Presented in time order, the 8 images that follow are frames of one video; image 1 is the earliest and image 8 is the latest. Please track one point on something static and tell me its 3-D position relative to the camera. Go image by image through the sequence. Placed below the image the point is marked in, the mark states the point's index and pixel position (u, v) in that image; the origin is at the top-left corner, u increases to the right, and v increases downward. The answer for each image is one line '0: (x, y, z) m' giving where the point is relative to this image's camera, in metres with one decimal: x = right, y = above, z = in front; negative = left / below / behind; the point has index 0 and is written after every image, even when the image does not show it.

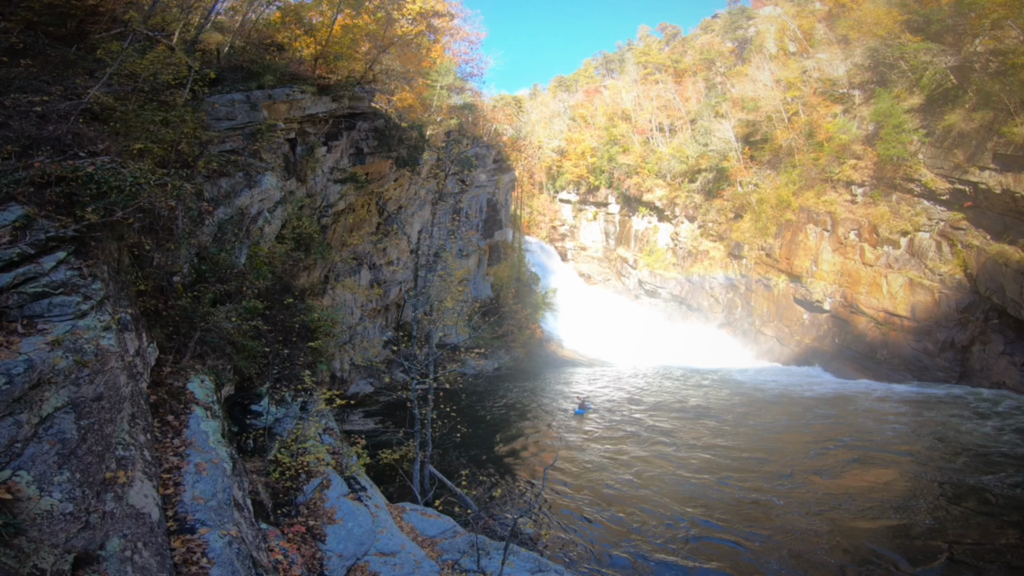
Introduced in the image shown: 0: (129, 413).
0: (-7.1, -2.4, +6.9) m
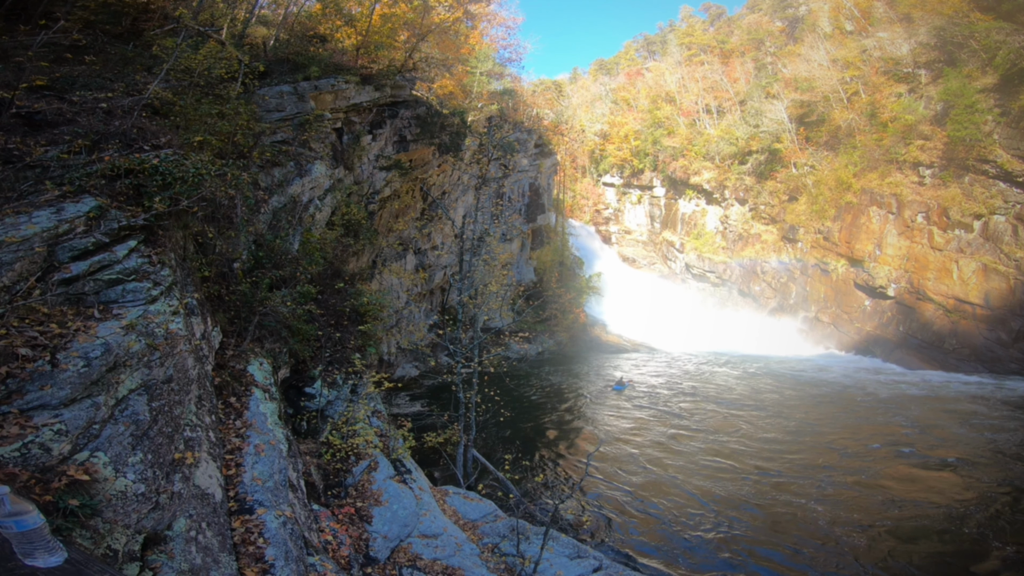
0: (-5.9, -2.1, +7.2) m
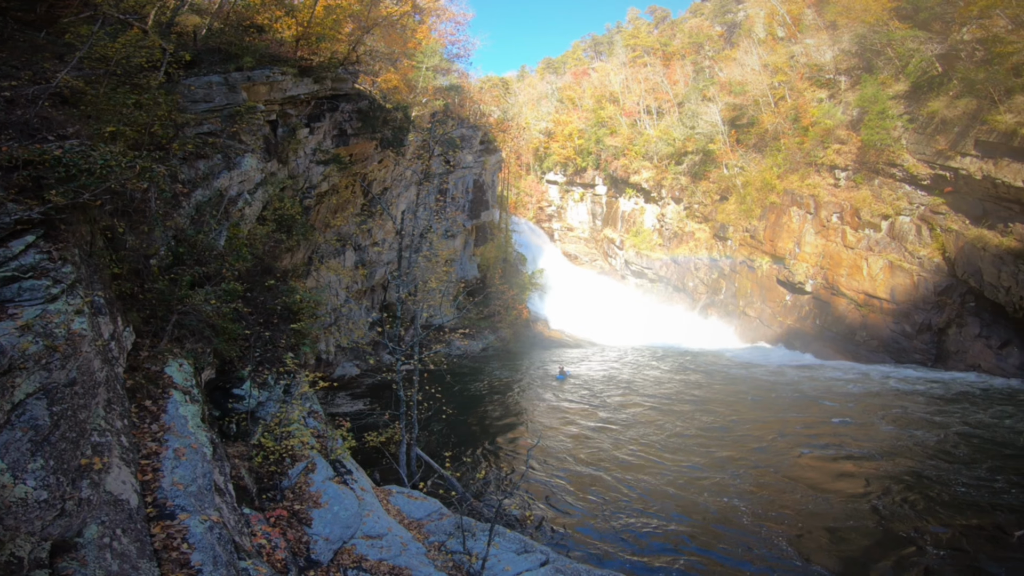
0: (-7.6, -2.0, +6.9) m
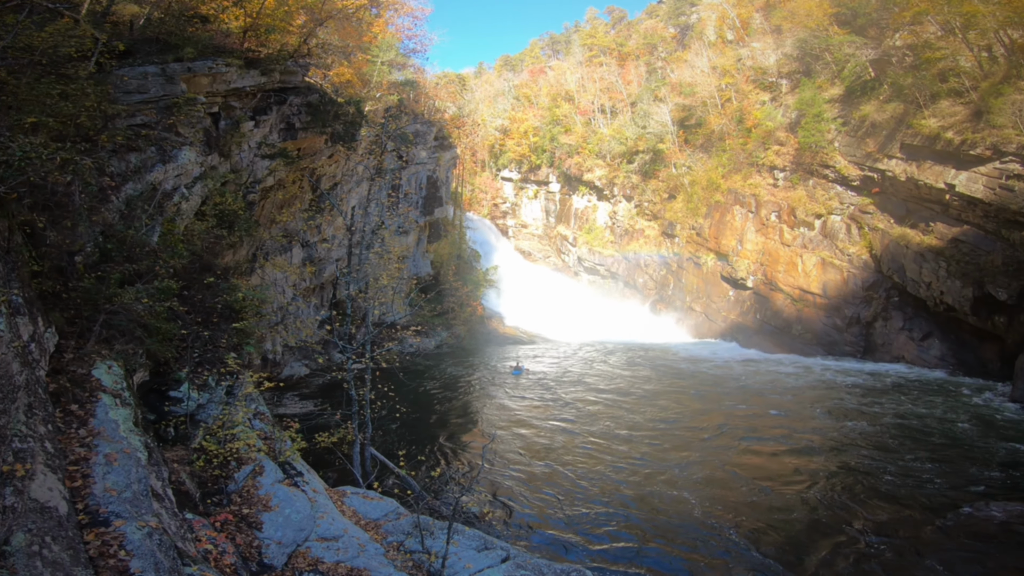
0: (-8.8, -2.0, +6.5) m
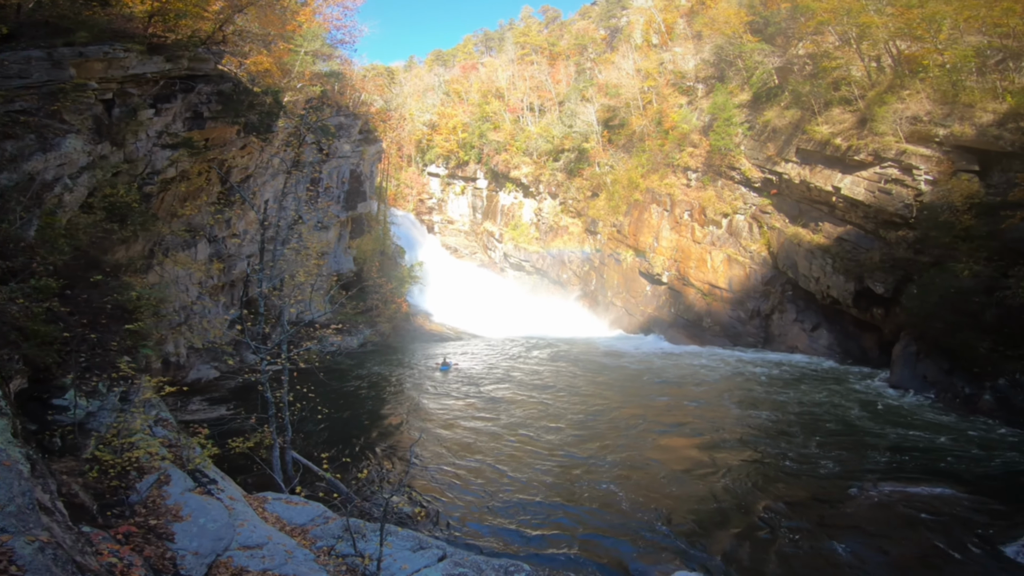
0: (-10.7, -2.0, +5.8) m
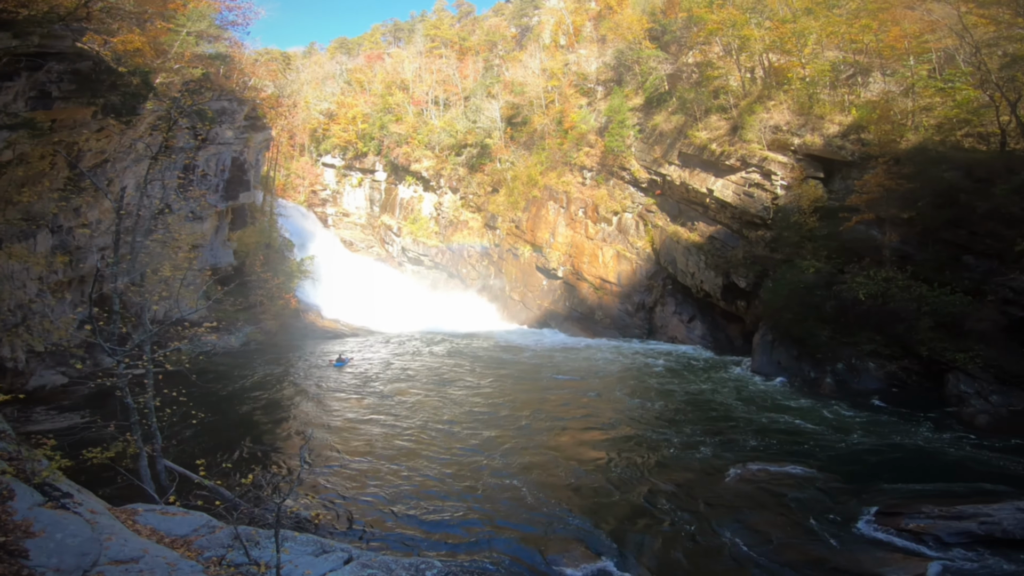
0: (-13.3, -1.9, +4.6) m
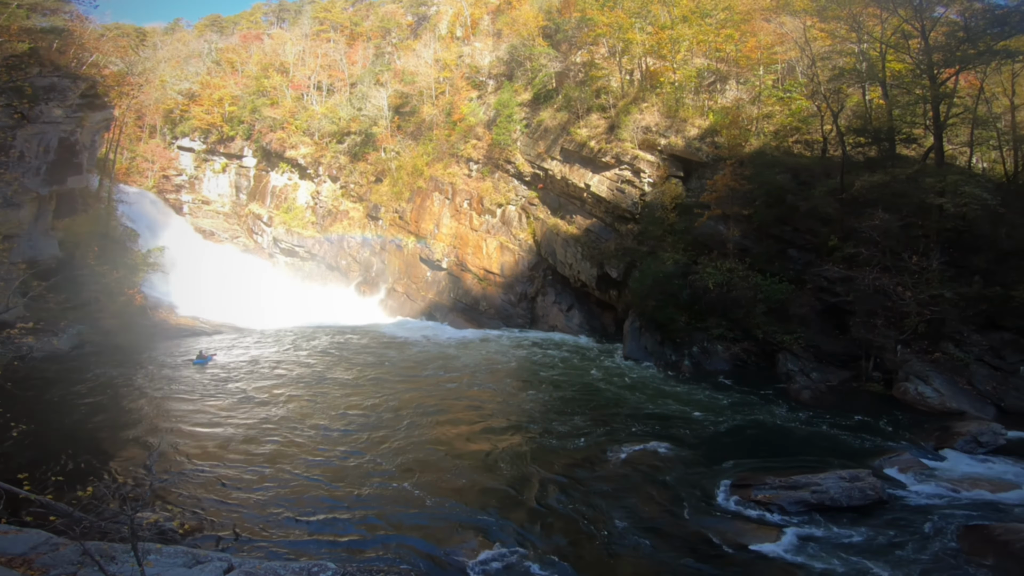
0: (-16.1, -1.9, +3.0) m
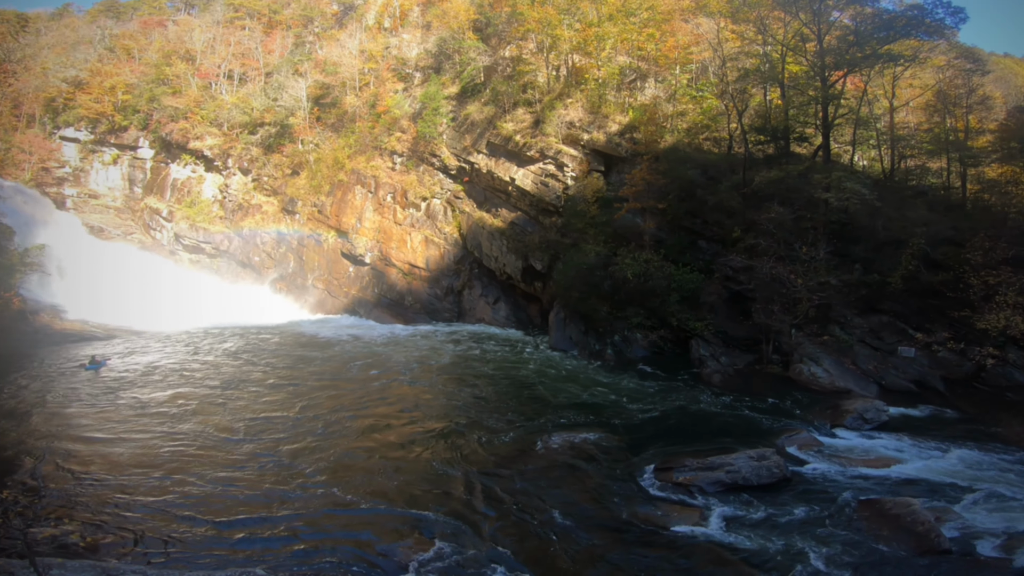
0: (-17.8, -2.2, +1.9) m
